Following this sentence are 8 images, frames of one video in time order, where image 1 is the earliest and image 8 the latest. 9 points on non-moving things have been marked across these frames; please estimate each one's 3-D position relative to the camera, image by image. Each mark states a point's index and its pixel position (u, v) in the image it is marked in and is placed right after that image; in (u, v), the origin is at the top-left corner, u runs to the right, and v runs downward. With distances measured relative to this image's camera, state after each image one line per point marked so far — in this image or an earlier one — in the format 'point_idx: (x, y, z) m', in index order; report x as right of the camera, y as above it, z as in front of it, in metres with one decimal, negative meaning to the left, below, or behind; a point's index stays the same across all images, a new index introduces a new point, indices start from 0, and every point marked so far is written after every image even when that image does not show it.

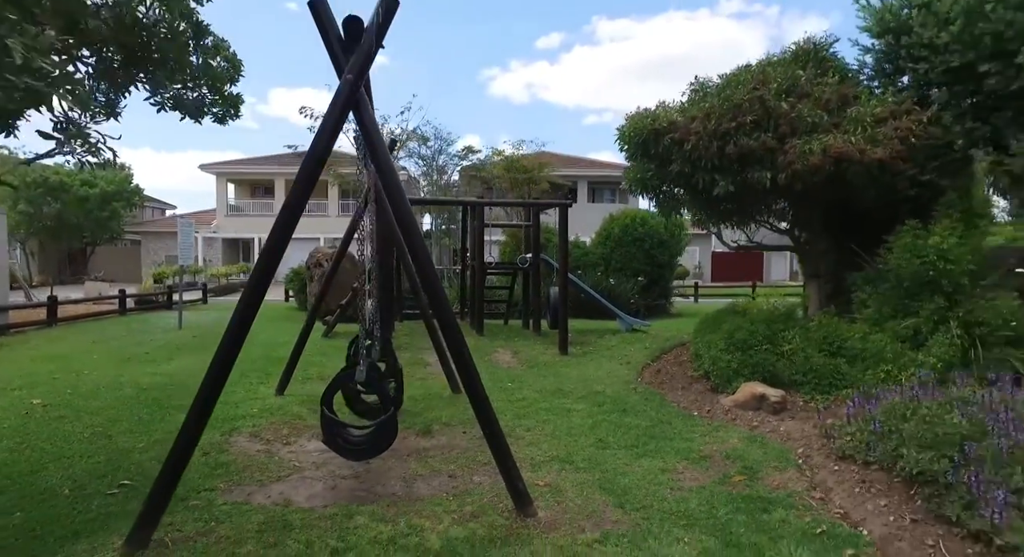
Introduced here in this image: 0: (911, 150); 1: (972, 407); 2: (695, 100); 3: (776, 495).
0: (+3.6, +1.2, +5.2) m
1: (+2.3, -0.7, +3.0) m
2: (+2.0, +2.0, +6.5) m
3: (+1.4, -1.1, +3.1) m
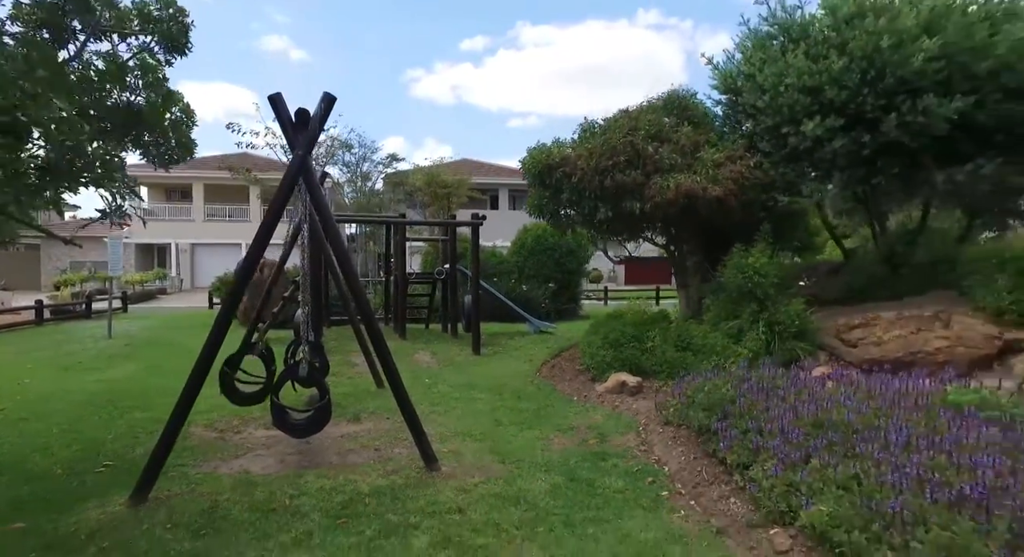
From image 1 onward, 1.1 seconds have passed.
0: (+2.6, +1.1, +6.7) m
1: (+1.7, -0.8, +4.4) m
2: (+0.9, +1.9, +7.8) m
3: (+0.8, -1.2, +4.3) m
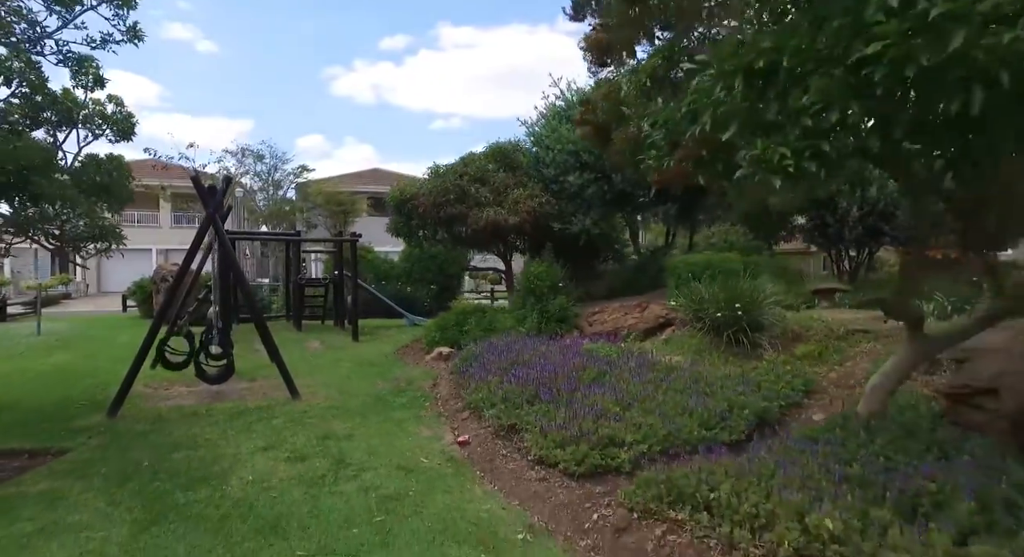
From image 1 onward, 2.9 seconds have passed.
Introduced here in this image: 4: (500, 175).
0: (+0.3, +1.0, +9.7) m
1: (-0.3, -0.8, +7.3) m
2: (-1.5, +1.8, +10.5) m
3: (-1.2, -1.3, +7.1) m
4: (-0.3, +1.8, +10.1) m
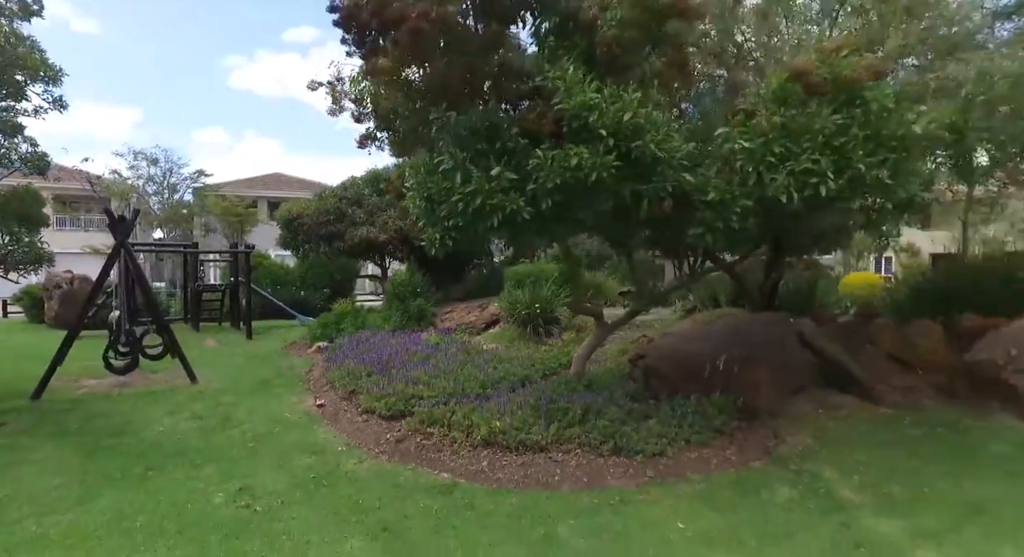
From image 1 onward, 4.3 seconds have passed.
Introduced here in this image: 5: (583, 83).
0: (-2.3, +0.9, +11.8) m
1: (-2.5, -1.0, +9.3) m
2: (-4.2, +1.7, +12.4) m
3: (-3.4, -1.4, +9.0) m
4: (-2.9, +1.6, +12.1) m
5: (+0.4, +1.3, +3.7) m
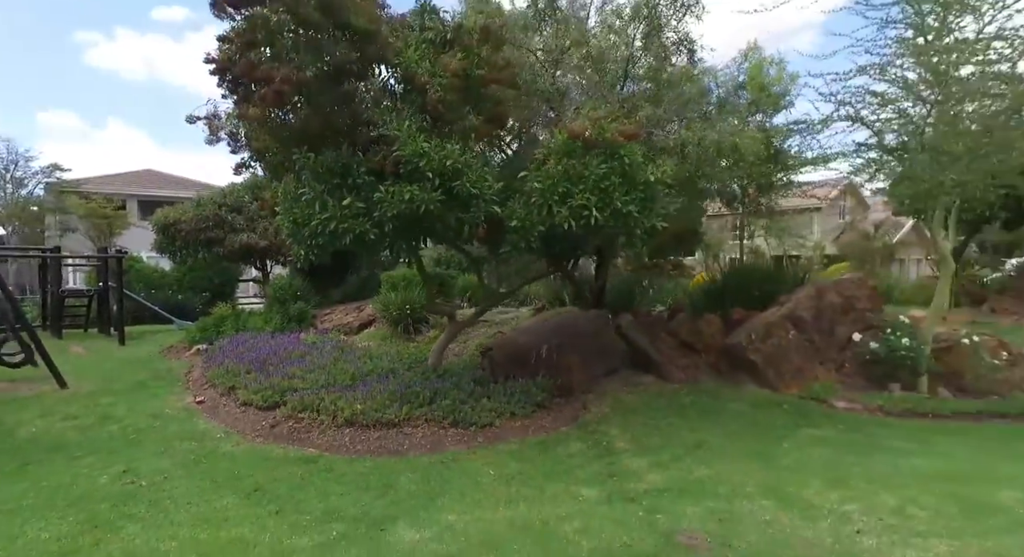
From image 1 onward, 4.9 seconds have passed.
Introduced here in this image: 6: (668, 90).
0: (-4.9, +0.8, +12.4) m
1: (-4.7, -1.1, +9.9) m
2: (-6.9, +1.6, +12.6) m
3: (-5.5, -1.5, +9.4) m
4: (-5.6, +1.6, +12.5) m
5: (-0.8, +1.2, +4.8) m
6: (+1.6, +2.0, +6.0) m
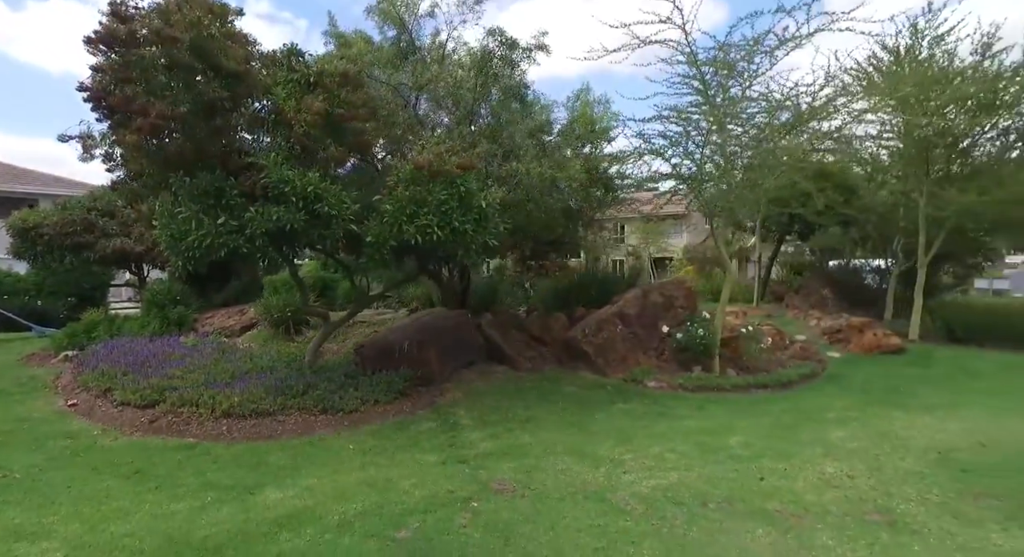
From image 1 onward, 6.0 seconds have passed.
0: (-7.6, +0.7, +12.4) m
1: (-6.9, -1.2, +10.0) m
2: (-9.6, +1.5, +12.3) m
3: (-7.6, -1.6, +9.4) m
4: (-8.3, +1.5, +12.5) m
5: (-2.3, +1.1, +5.7) m
6: (-0.1, +1.9, +7.2) m
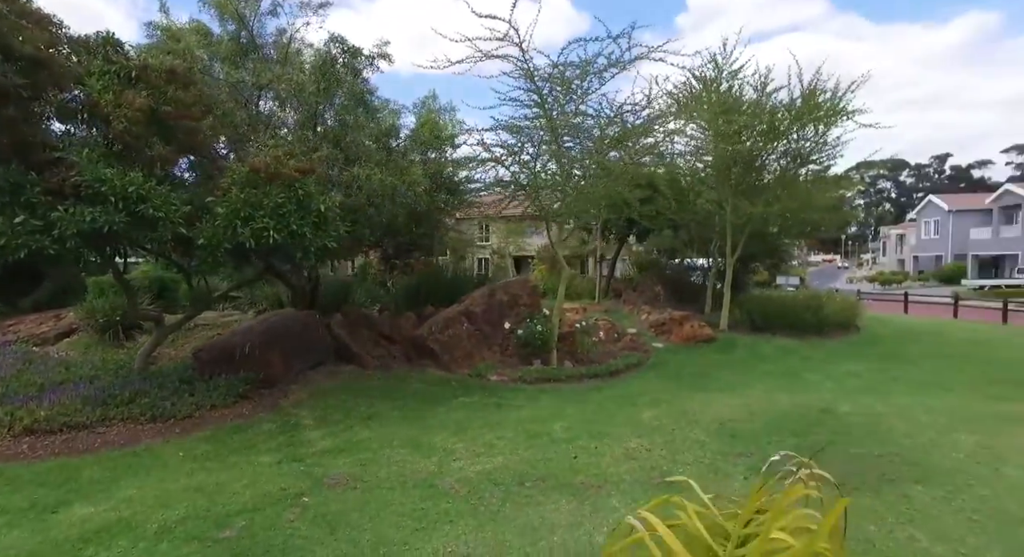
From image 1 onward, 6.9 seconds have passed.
0: (-10.5, +0.7, +10.8) m
1: (-9.3, -1.2, +8.6) m
2: (-12.4, +1.4, +10.3) m
3: (-9.9, -1.7, +7.9) m
4: (-11.2, +1.4, +10.8) m
5: (-3.8, +1.1, +5.4) m
6: (-2.0, +1.9, +7.4) m
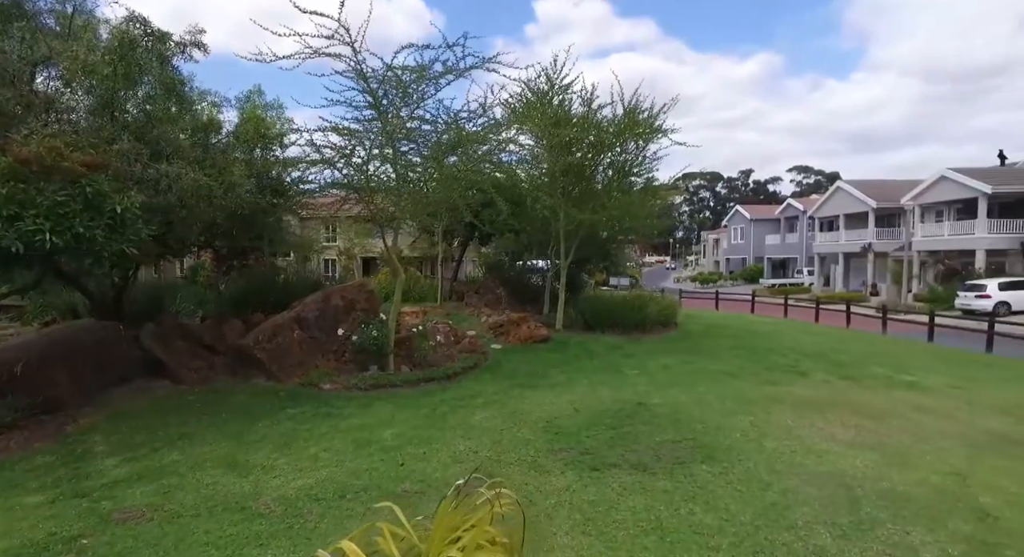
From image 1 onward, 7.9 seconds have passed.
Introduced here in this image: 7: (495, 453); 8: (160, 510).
0: (-13.1, +0.5, +8.1) m
1: (-11.4, -1.3, +6.2) m
2: (-14.8, +1.3, +7.1) m
3: (-11.8, -1.8, +5.4) m
4: (-13.7, +1.3, +7.8) m
5: (-5.3, +1.0, +4.3) m
6: (-4.1, +1.8, +6.7) m
7: (-0.2, -1.7, +5.8) m
8: (-2.8, -1.8, +4.6) m
